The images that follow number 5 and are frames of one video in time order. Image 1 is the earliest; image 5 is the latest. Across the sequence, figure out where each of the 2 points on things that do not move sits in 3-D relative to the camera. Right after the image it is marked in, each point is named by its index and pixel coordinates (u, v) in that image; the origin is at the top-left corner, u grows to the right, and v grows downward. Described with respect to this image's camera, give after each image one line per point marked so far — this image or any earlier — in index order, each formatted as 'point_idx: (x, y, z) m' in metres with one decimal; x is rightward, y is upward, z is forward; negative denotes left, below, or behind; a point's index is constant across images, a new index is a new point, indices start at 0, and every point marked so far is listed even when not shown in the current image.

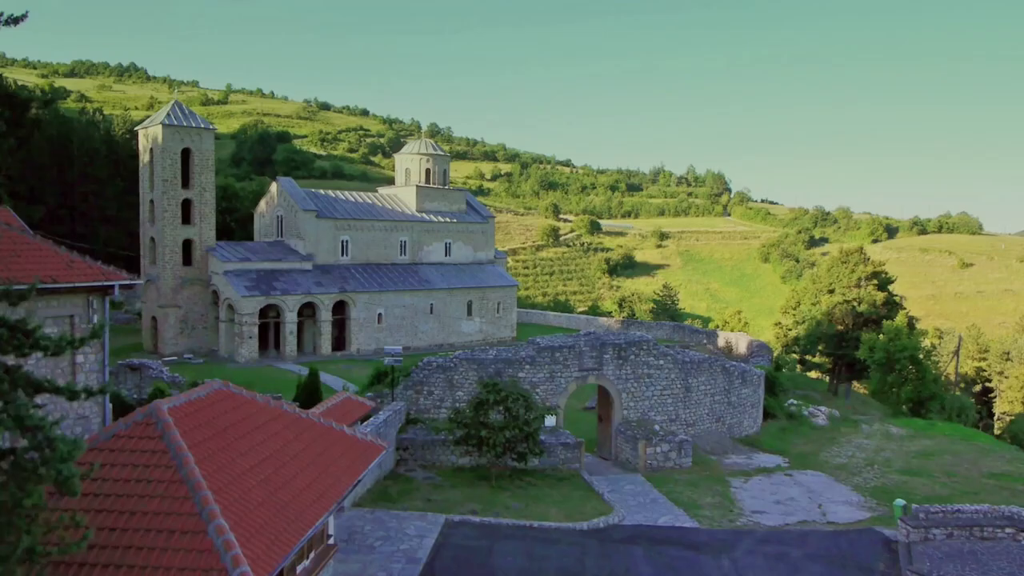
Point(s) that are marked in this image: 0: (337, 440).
0: (-2.0, -1.7, +10.2) m
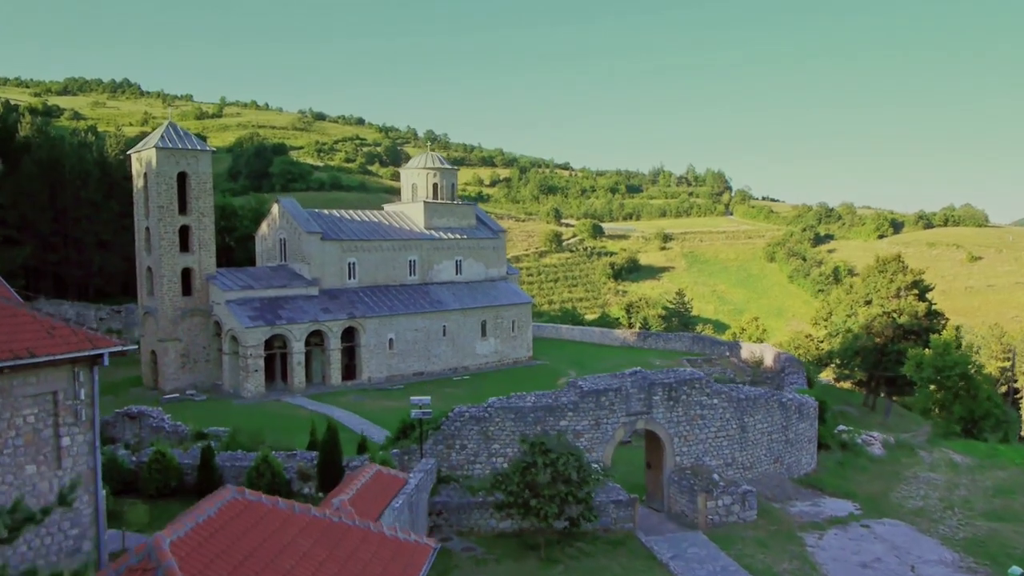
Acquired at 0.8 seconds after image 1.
0: (-1.3, -2.4, +8.4) m
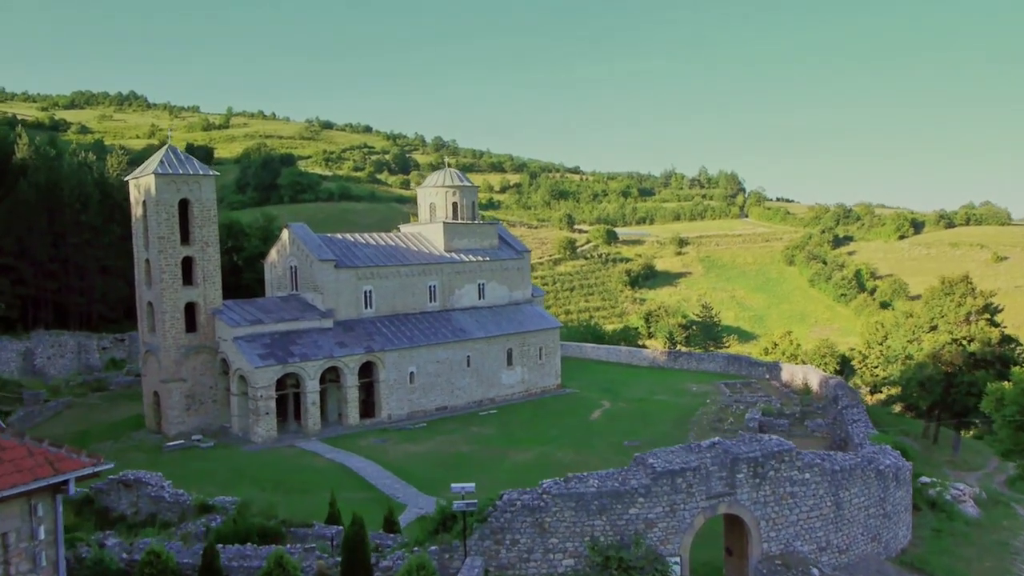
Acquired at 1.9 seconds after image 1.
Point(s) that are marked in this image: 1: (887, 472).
0: (-0.5, -3.4, +5.8) m
1: (+6.6, -3.2, +16.0) m
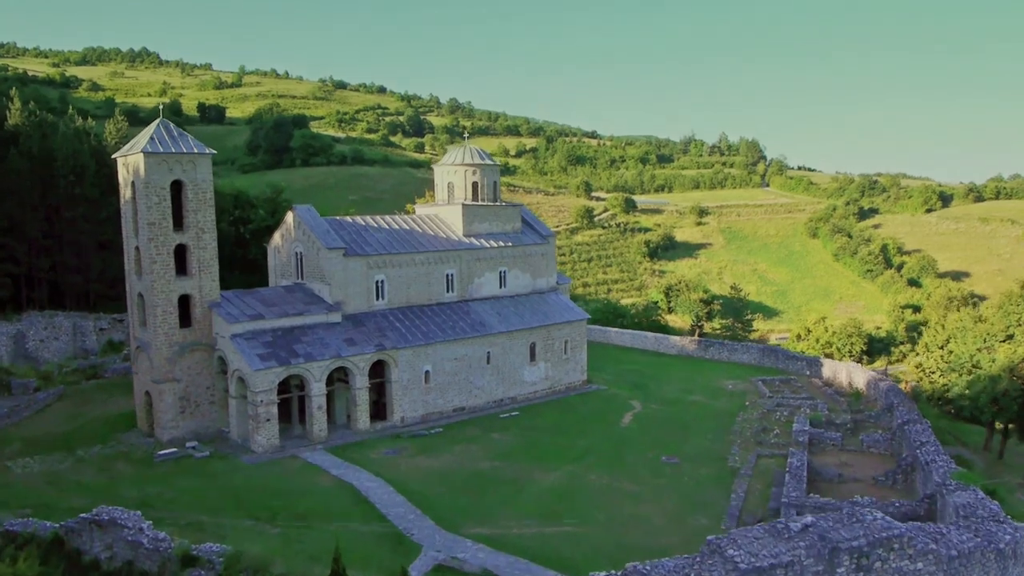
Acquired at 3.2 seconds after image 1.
0: (0.0, -4.3, +3.1) m
1: (+7.2, -3.8, +13.1) m
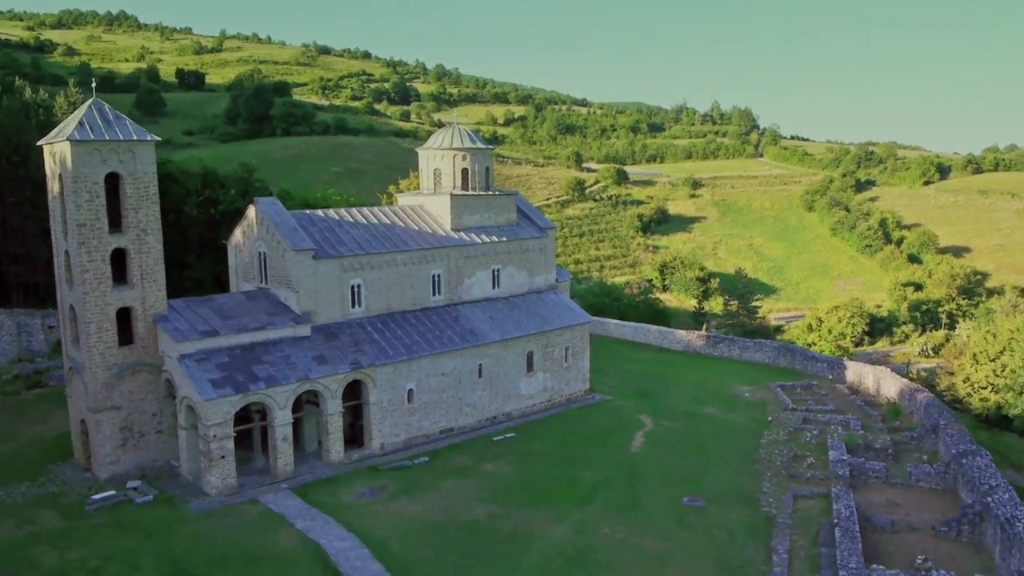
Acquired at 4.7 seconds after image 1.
0: (+0.2, -5.4, -0.7) m
1: (+7.3, -4.6, +9.5) m
